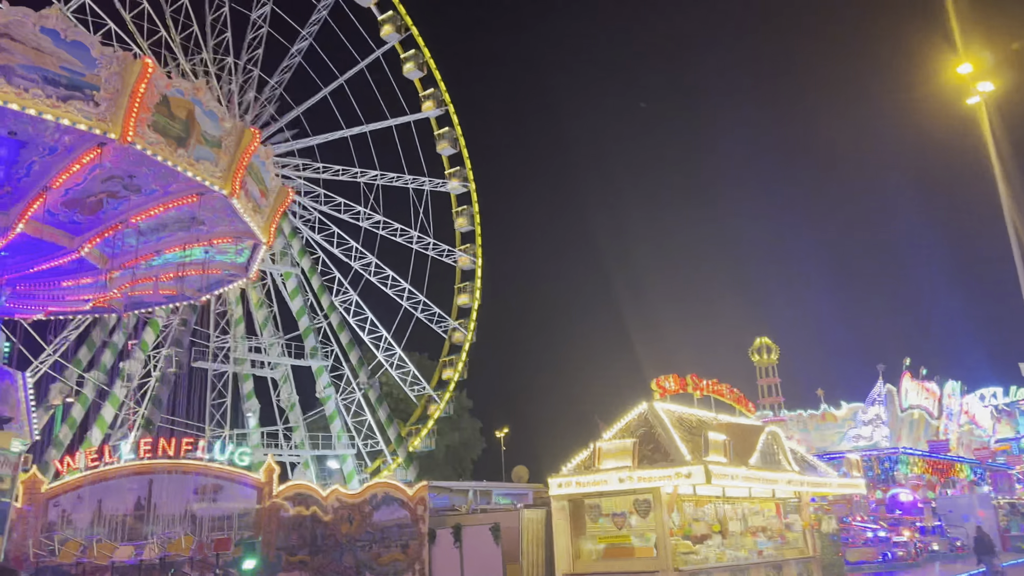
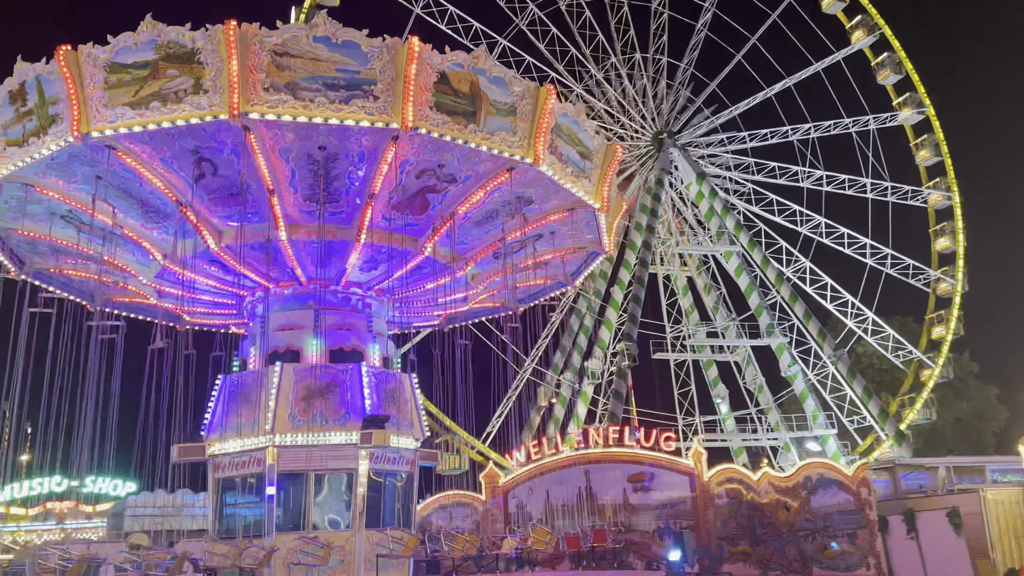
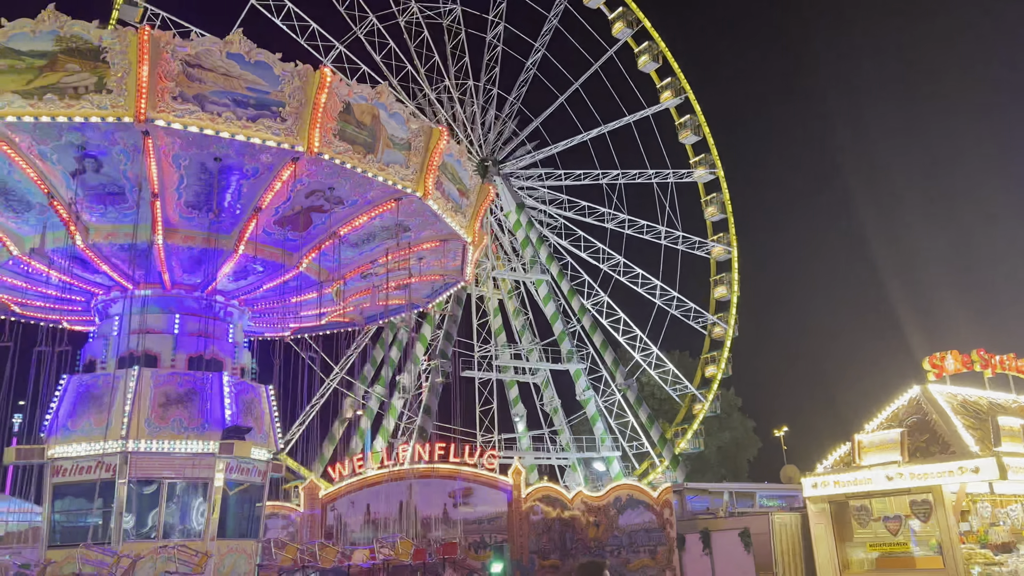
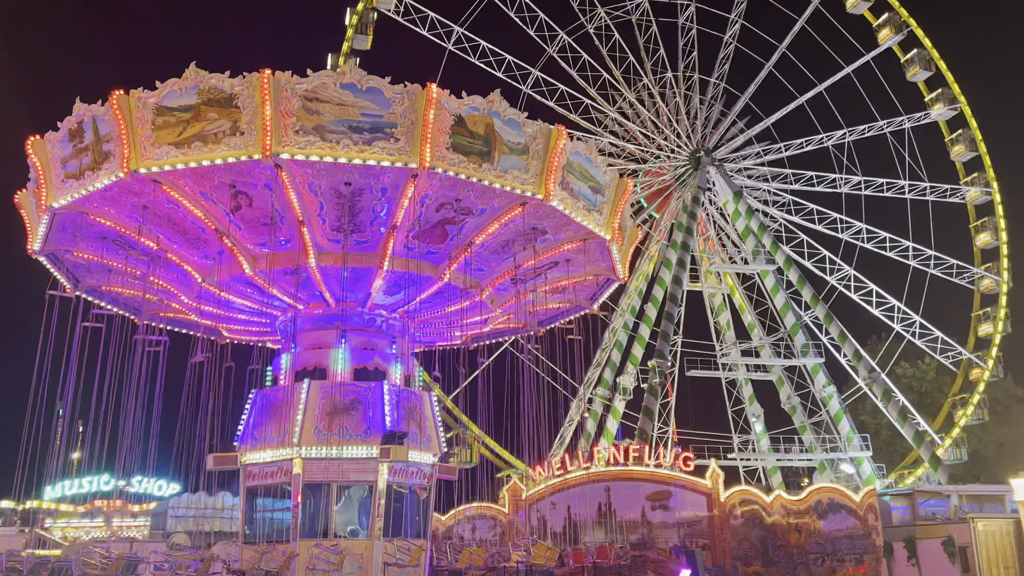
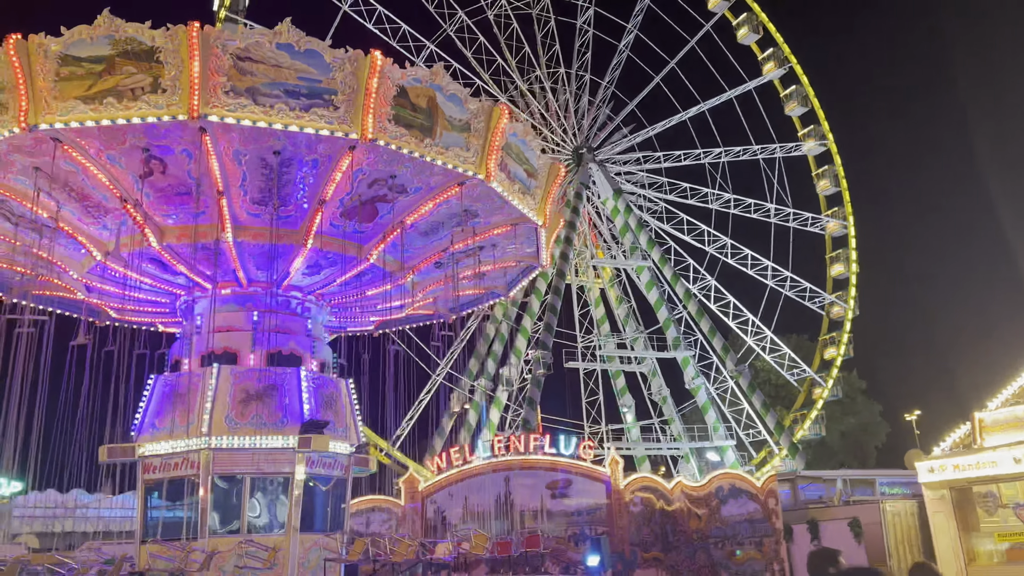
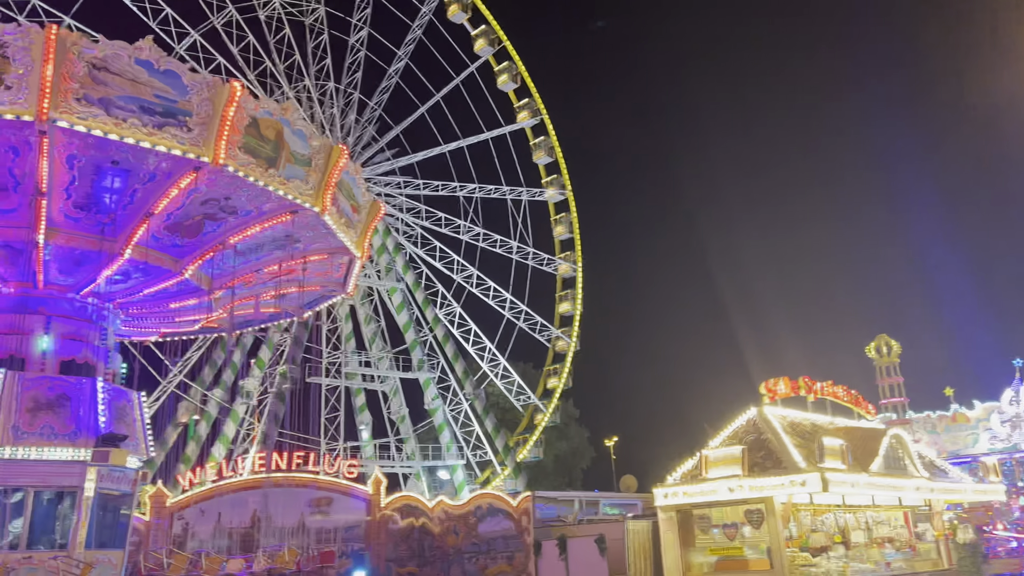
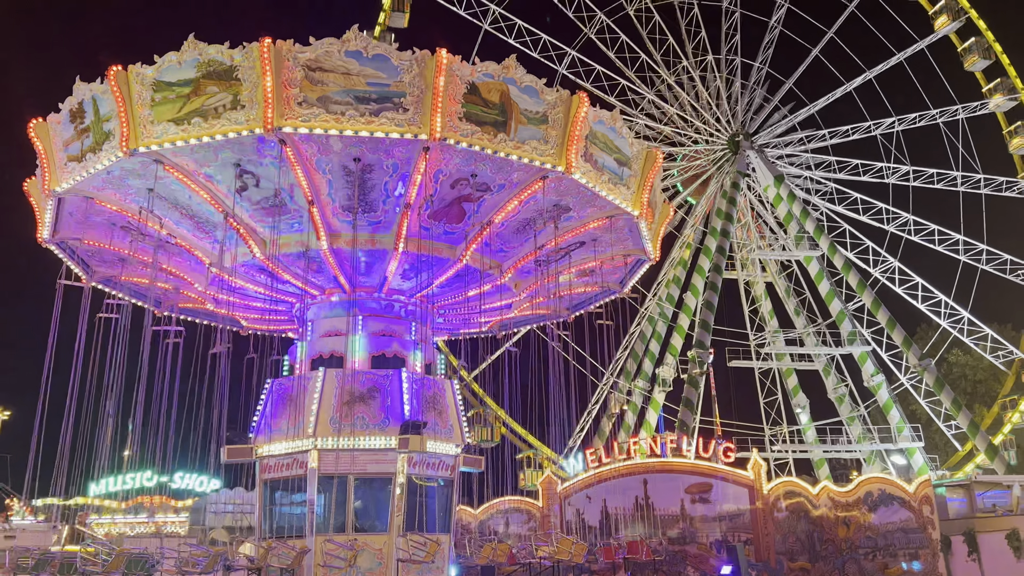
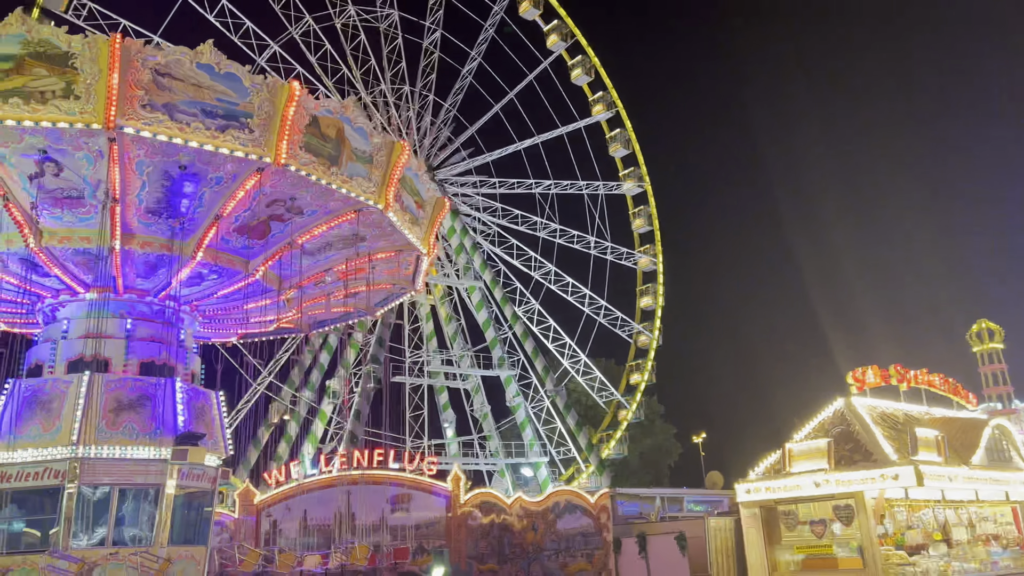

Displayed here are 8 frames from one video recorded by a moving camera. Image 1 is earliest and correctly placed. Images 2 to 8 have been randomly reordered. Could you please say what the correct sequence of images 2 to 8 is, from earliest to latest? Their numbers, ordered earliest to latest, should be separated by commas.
6, 8, 3, 5, 2, 7, 4
